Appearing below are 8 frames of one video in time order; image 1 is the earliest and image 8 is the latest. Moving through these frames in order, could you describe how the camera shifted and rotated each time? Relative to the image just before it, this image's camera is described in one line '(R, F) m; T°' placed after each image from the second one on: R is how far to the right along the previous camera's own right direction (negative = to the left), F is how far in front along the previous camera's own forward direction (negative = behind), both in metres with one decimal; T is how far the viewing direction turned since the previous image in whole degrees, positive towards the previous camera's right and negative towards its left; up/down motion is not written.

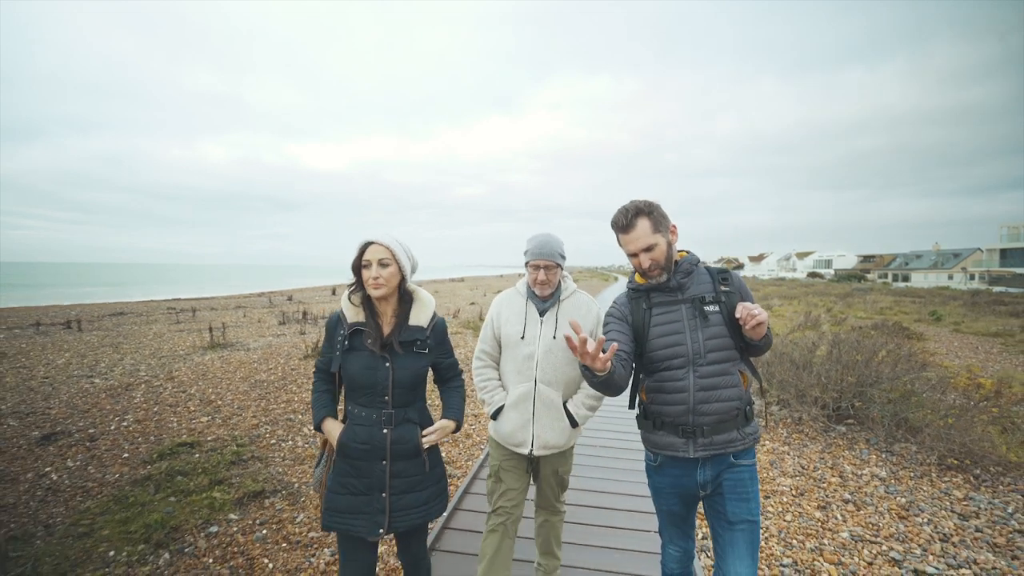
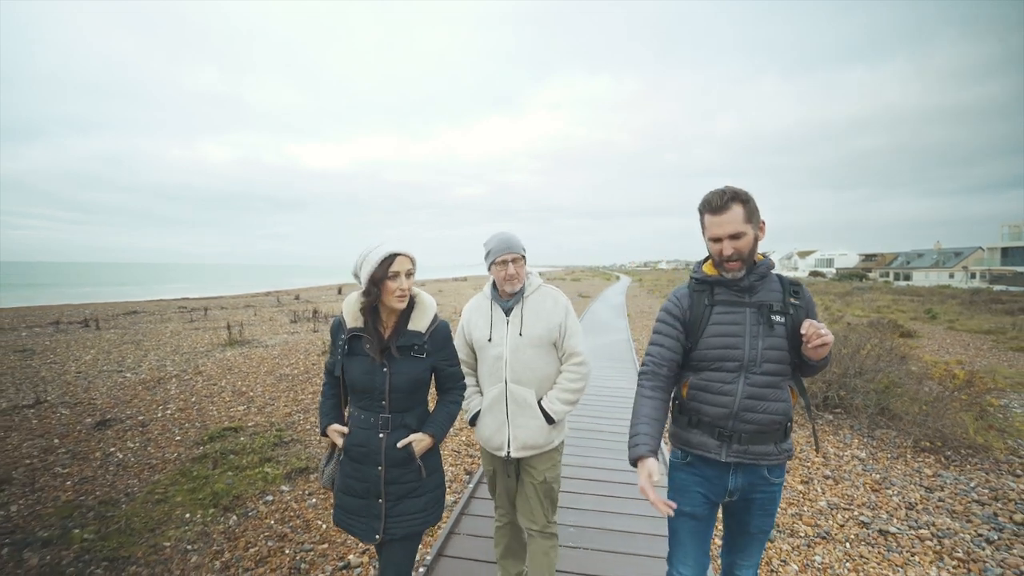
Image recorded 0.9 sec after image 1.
(-0.2, -0.6) m; 0°
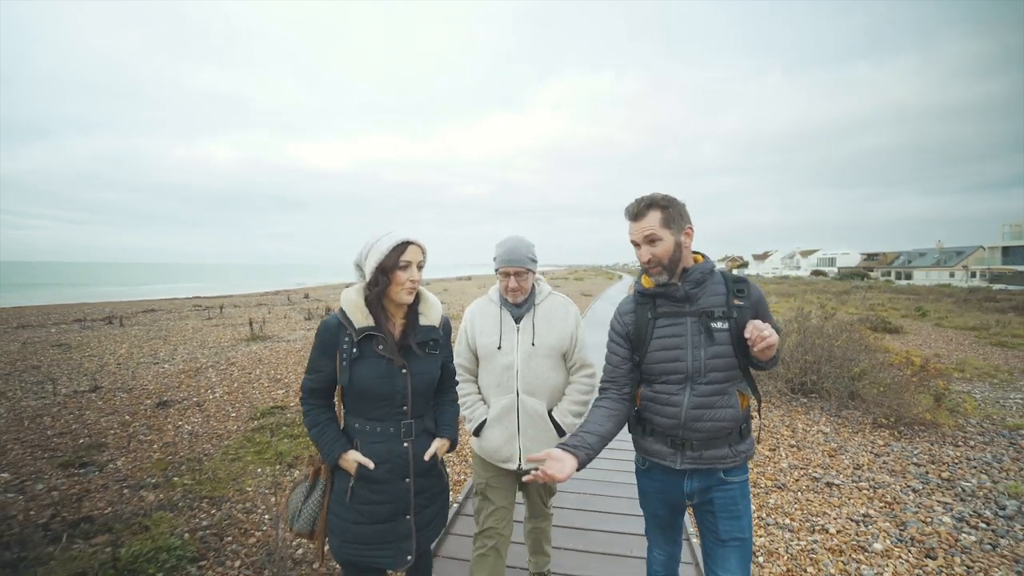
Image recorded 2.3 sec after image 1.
(-0.1, -0.9) m; 0°
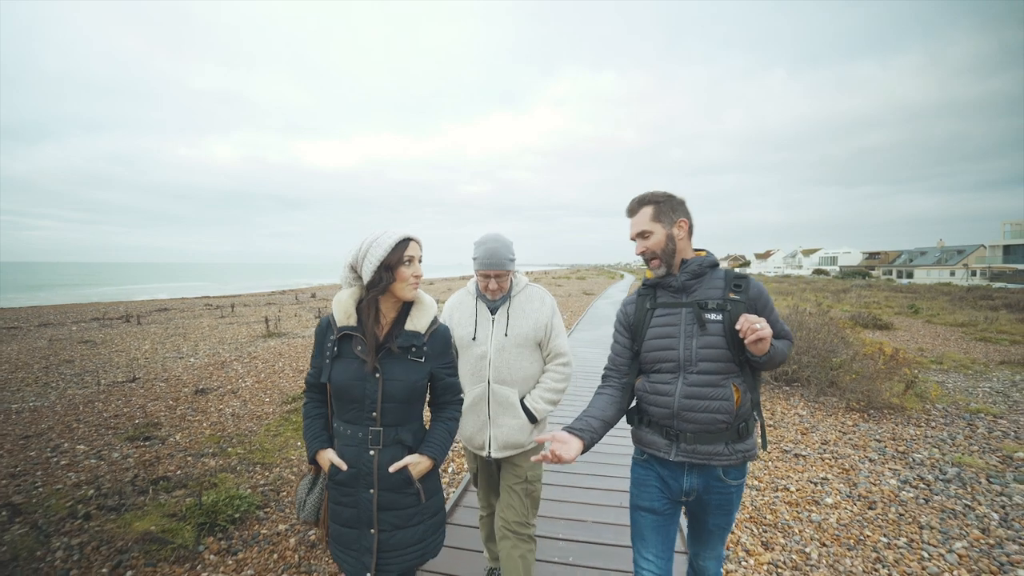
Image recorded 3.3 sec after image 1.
(-0.1, -0.7) m; 0°
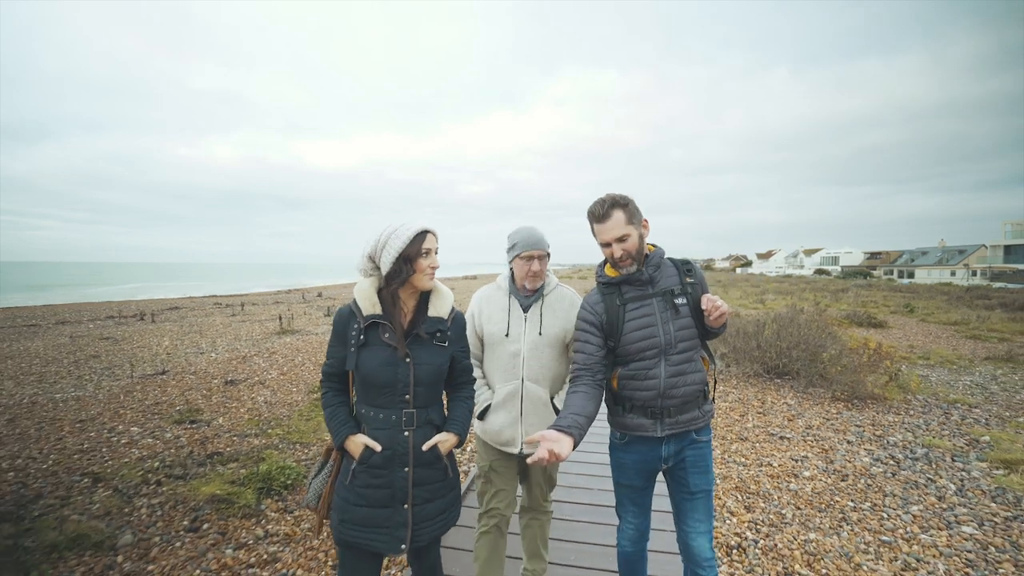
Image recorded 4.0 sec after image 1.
(-0.1, -0.6) m; 0°
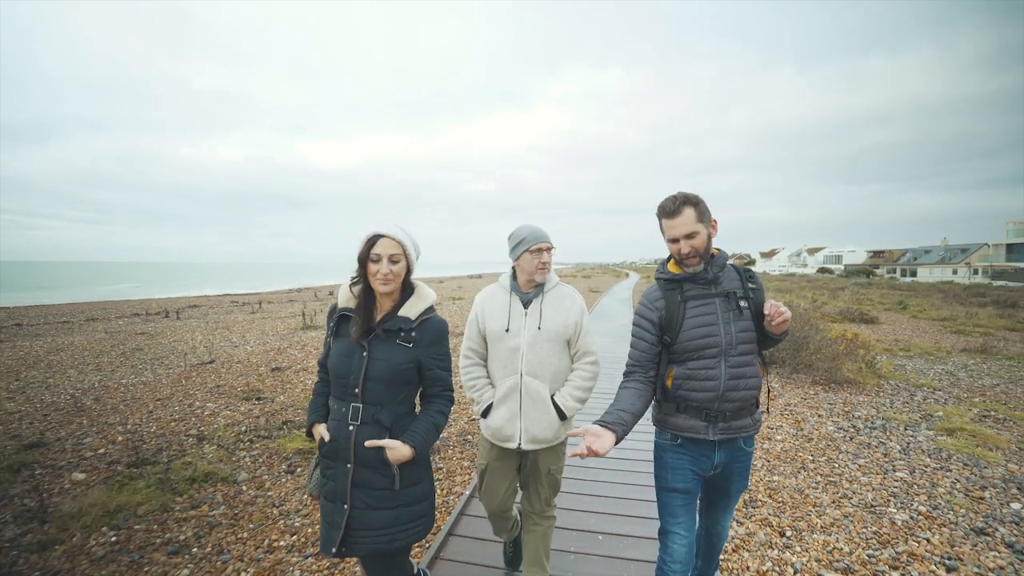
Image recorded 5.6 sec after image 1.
(-0.3, -1.0) m; 0°
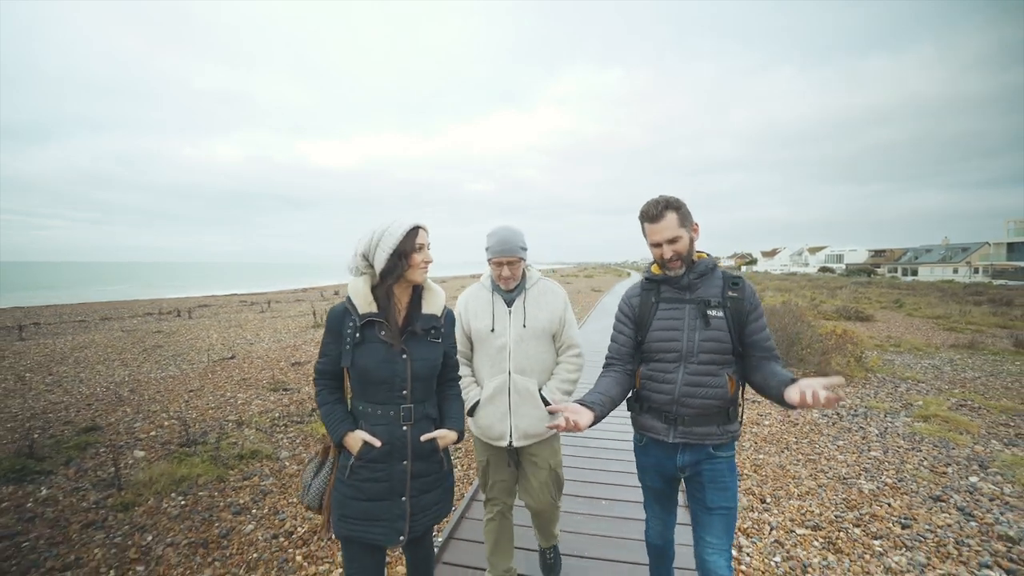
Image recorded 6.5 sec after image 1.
(-0.1, -0.5) m; 0°
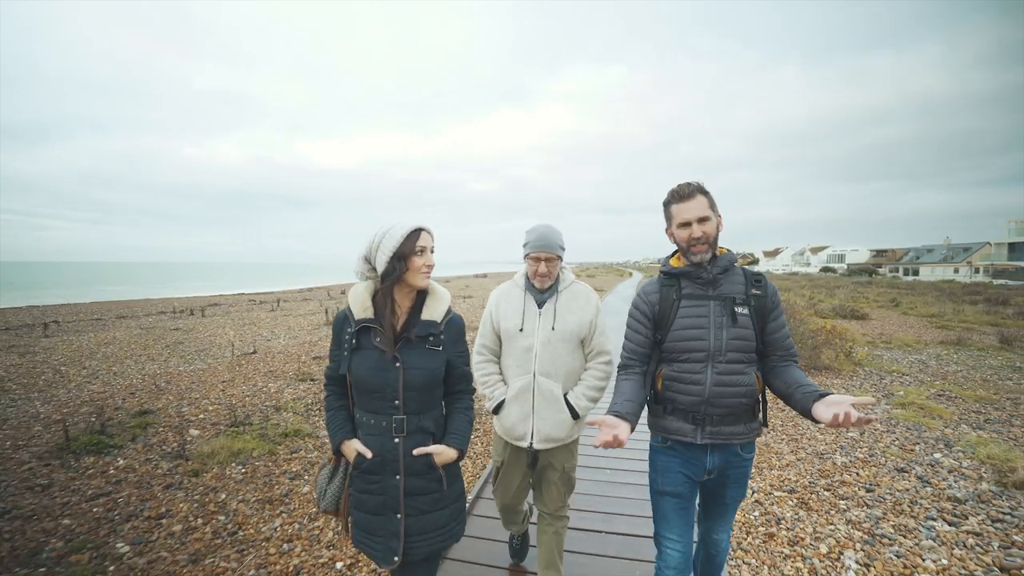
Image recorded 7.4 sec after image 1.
(-0.2, -0.6) m; 0°
